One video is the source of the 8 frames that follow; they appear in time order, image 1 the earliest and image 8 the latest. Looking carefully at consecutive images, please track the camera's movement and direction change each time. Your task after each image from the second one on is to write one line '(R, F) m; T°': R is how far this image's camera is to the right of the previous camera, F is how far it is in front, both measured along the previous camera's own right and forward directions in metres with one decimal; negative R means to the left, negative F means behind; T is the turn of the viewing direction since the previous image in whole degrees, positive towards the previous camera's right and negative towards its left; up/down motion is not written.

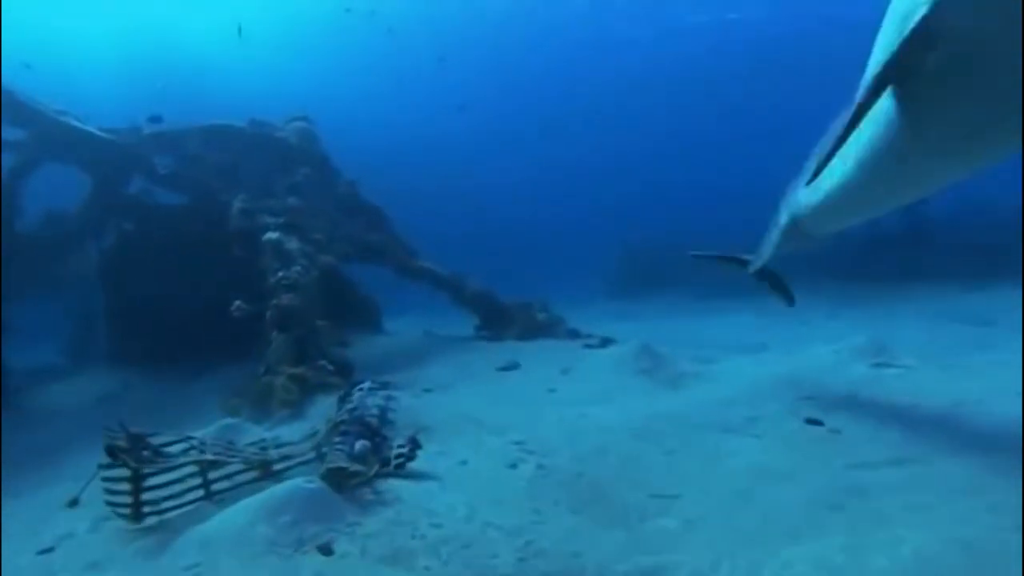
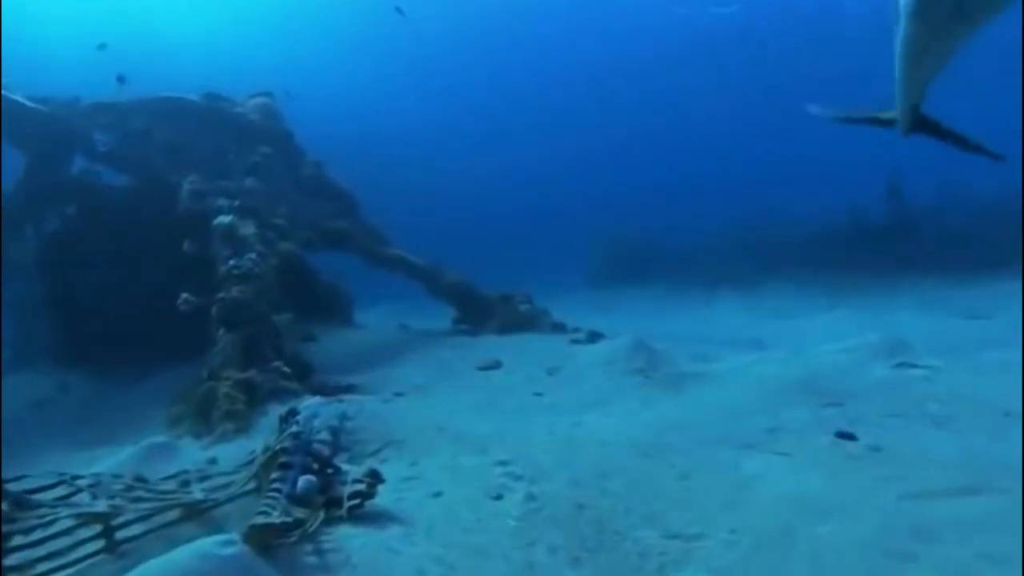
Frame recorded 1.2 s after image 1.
(0.0, +0.8) m; +2°
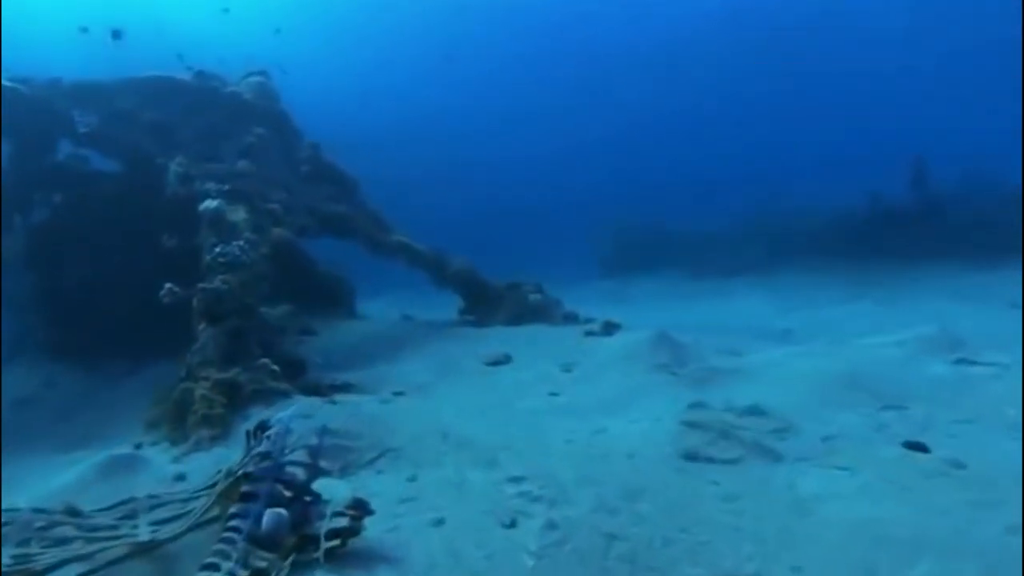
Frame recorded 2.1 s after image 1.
(0.0, +0.6) m; -1°
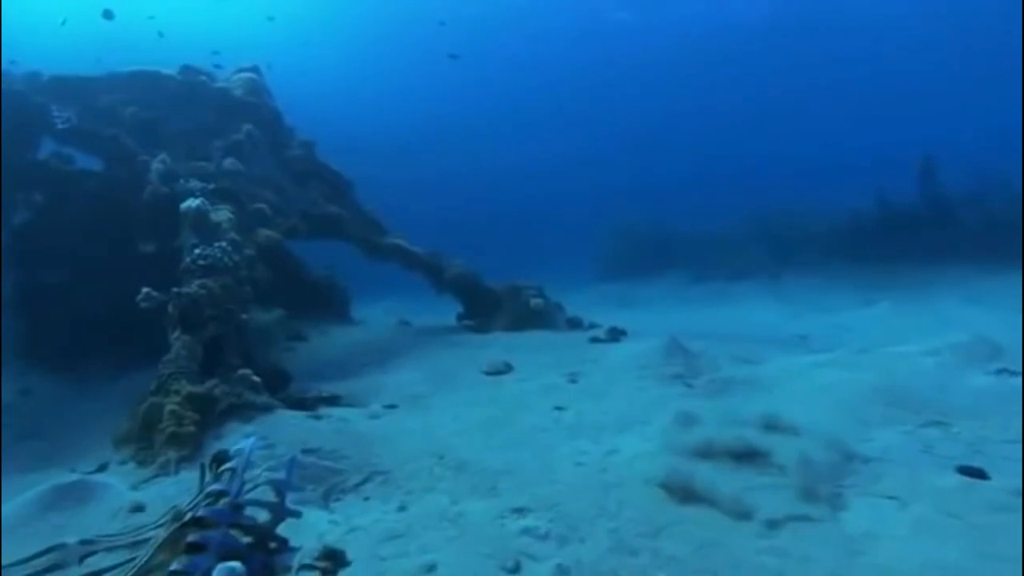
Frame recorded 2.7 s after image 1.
(0.0, +0.4) m; 0°
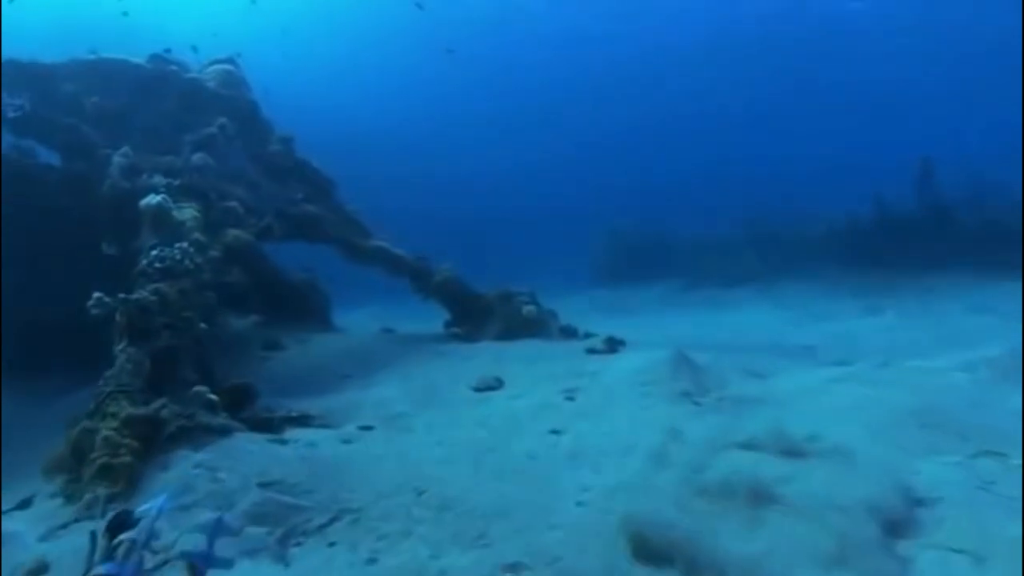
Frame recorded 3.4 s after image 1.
(0.0, +0.6) m; +1°
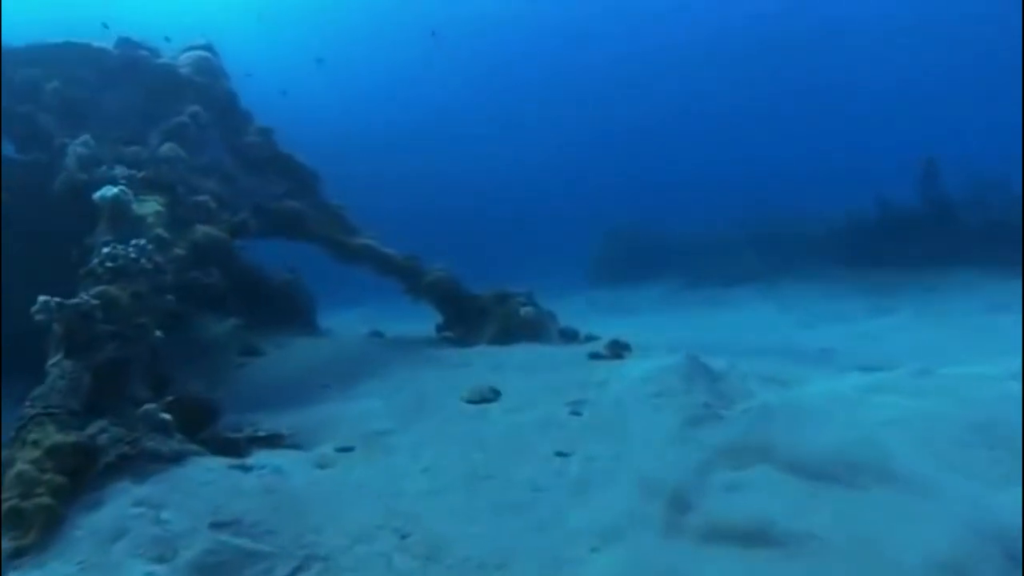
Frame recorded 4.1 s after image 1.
(0.0, +0.6) m; +1°
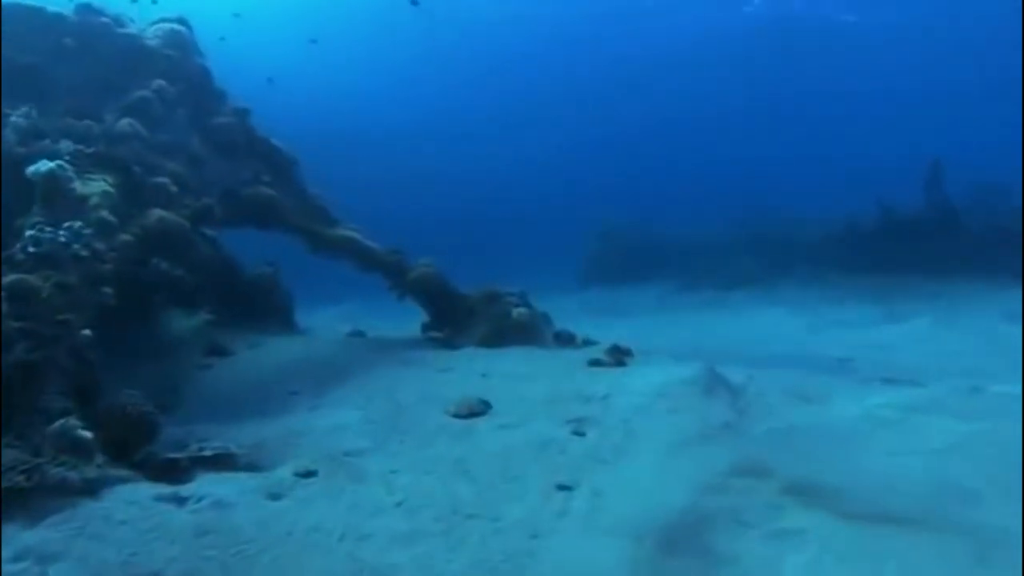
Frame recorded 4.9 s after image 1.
(0.0, +0.7) m; +1°
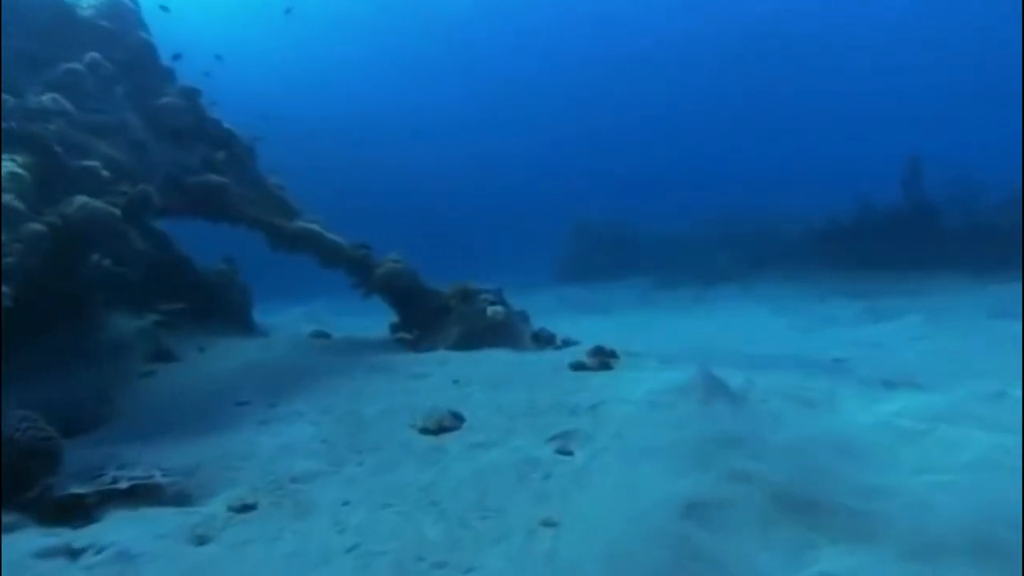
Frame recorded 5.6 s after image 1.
(0.0, +0.6) m; +2°
